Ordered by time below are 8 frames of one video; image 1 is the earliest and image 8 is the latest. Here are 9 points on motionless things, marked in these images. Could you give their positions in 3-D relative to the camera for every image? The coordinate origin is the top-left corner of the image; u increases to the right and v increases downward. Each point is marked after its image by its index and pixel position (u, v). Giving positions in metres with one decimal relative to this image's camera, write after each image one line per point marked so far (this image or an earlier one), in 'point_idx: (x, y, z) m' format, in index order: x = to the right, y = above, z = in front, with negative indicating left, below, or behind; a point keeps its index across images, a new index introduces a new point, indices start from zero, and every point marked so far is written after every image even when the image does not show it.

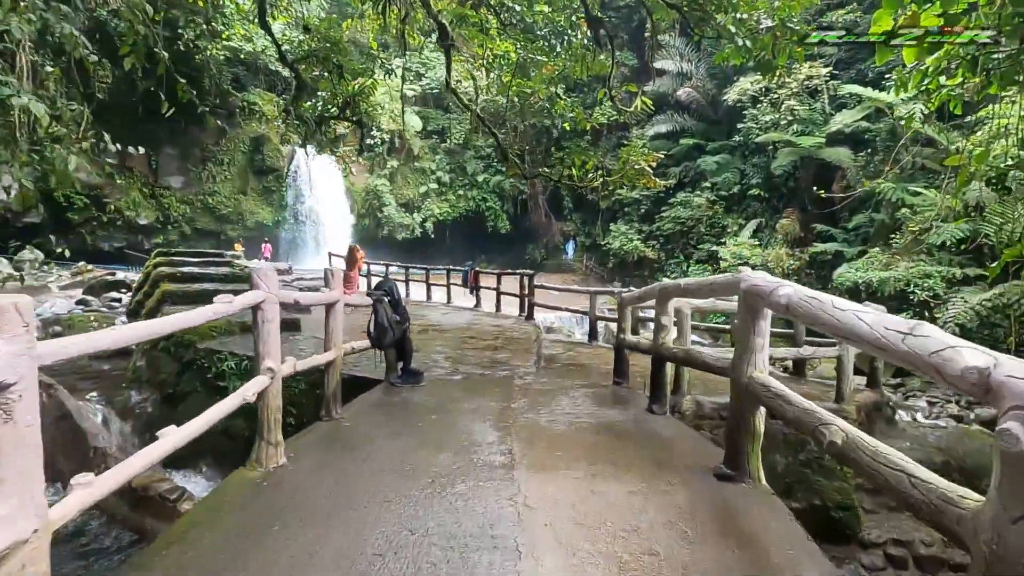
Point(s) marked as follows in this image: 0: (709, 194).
0: (+6.2, +3.0, +17.1) m
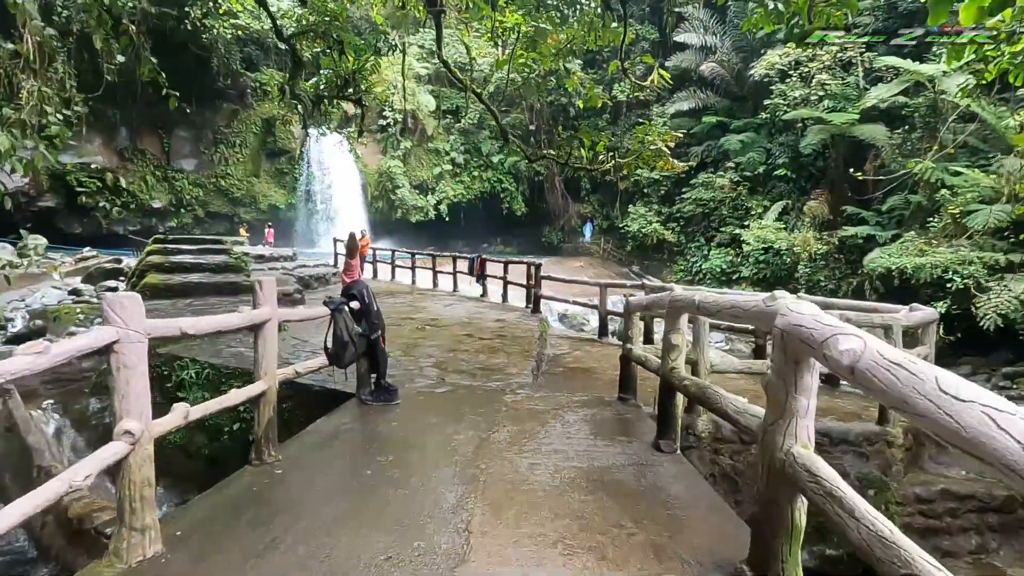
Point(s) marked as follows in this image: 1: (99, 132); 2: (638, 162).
0: (+6.7, +3.5, +16.4) m
1: (-11.9, +4.5, +15.6) m
2: (+1.4, +1.4, +5.9) m
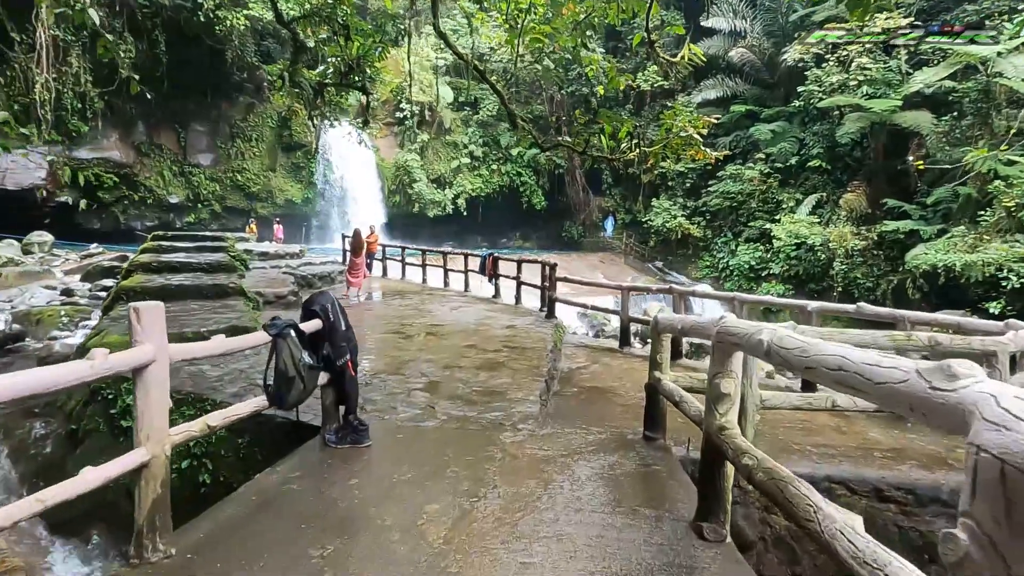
0: (+7.2, +3.5, +15.6) m
1: (-11.4, +4.7, +15.5) m
2: (+1.5, +1.4, +5.3) m
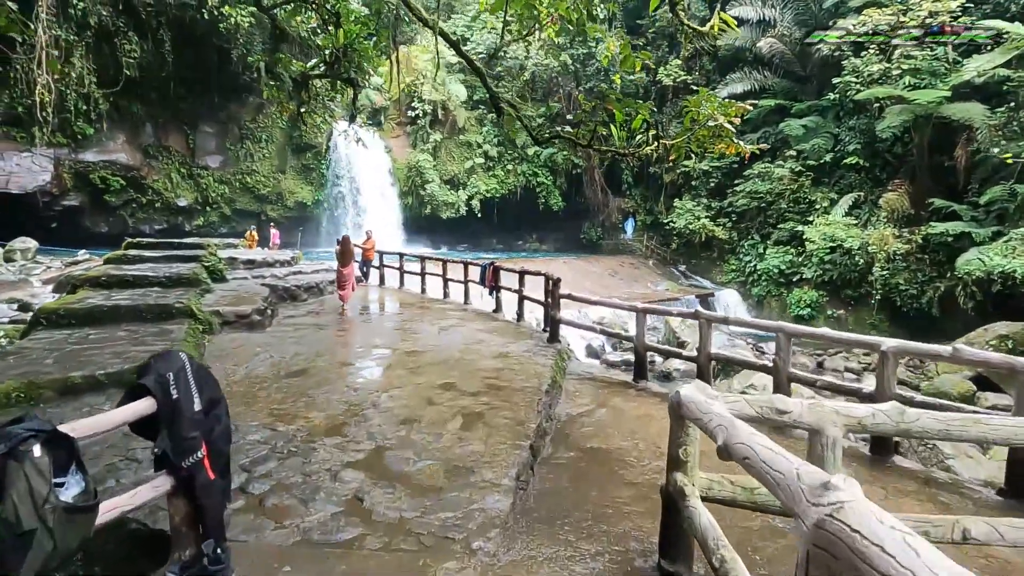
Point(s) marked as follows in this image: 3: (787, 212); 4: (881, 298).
0: (+7.6, +3.4, +14.6) m
1: (-11.0, +4.5, +15.3) m
2: (+1.5, +1.2, +4.5) m
3: (+7.4, +2.0, +14.5) m
4: (+8.1, -0.2, +11.9) m
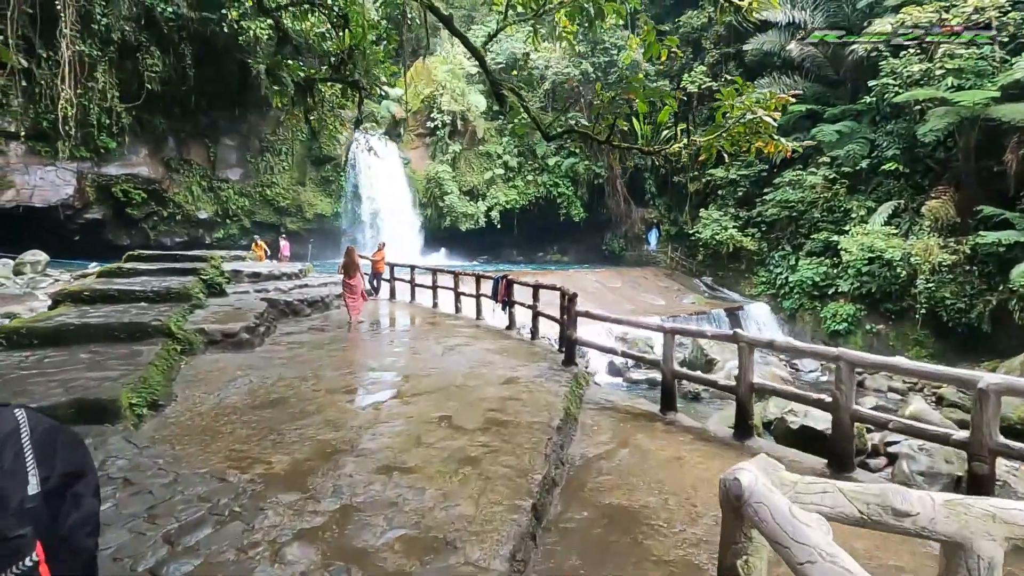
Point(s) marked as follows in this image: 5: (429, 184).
0: (+8.1, +3.0, +13.9) m
1: (-10.5, +4.2, +15.4) m
2: (+1.6, +1.1, +4.1) m
3: (+7.9, +1.7, +13.8) m
4: (+8.5, -0.5, +11.1) m
5: (-2.9, +3.7, +19.1) m
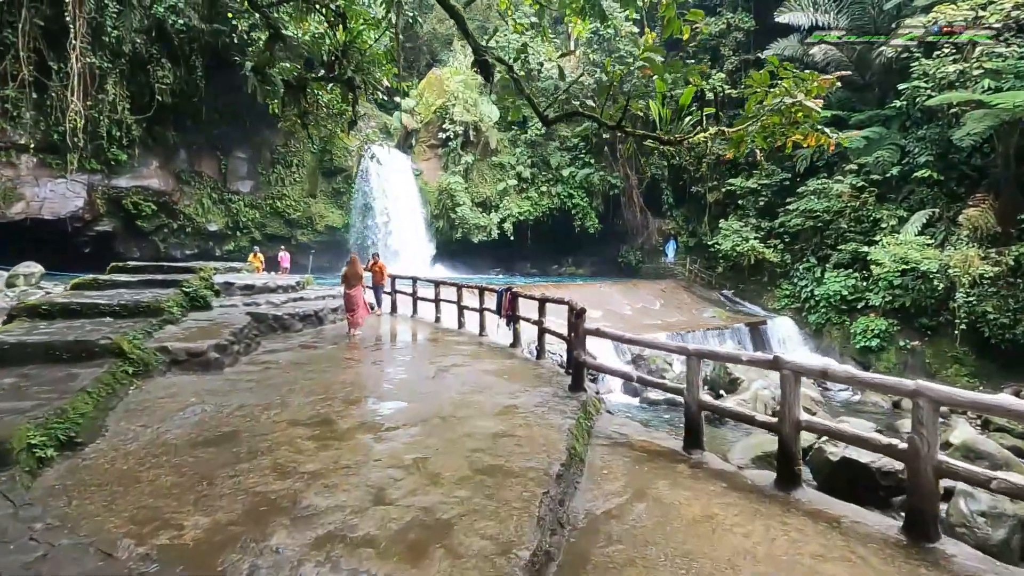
0: (+8.4, +2.7, +13.3) m
1: (-10.1, +3.8, +15.3) m
2: (+1.6, +1.0, +3.6) m
3: (+8.2, +1.4, +13.1) m
4: (+8.7, -0.8, +10.4) m
5: (-2.5, +3.2, +18.8) m
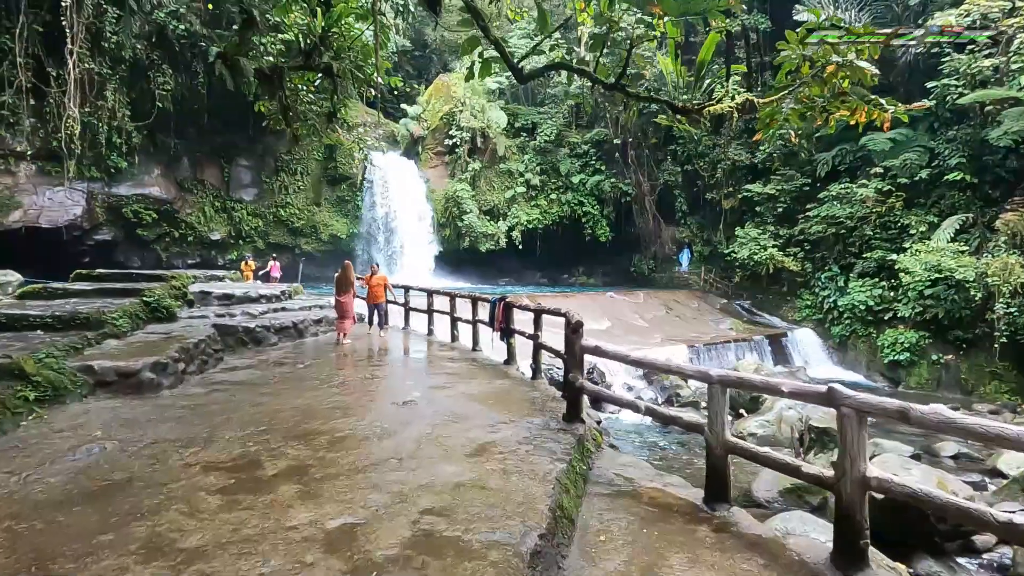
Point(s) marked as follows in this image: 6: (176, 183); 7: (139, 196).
0: (+8.6, +2.5, +12.6) m
1: (-9.9, +3.5, +15.1) m
2: (+1.5, +0.9, +3.0) m
3: (+8.3, +1.1, +12.4) m
4: (+8.8, -1.0, +9.6) m
5: (-2.2, +2.9, +18.3) m
6: (-9.7, +3.0, +15.5) m
7: (-10.1, +2.5, +14.6) m
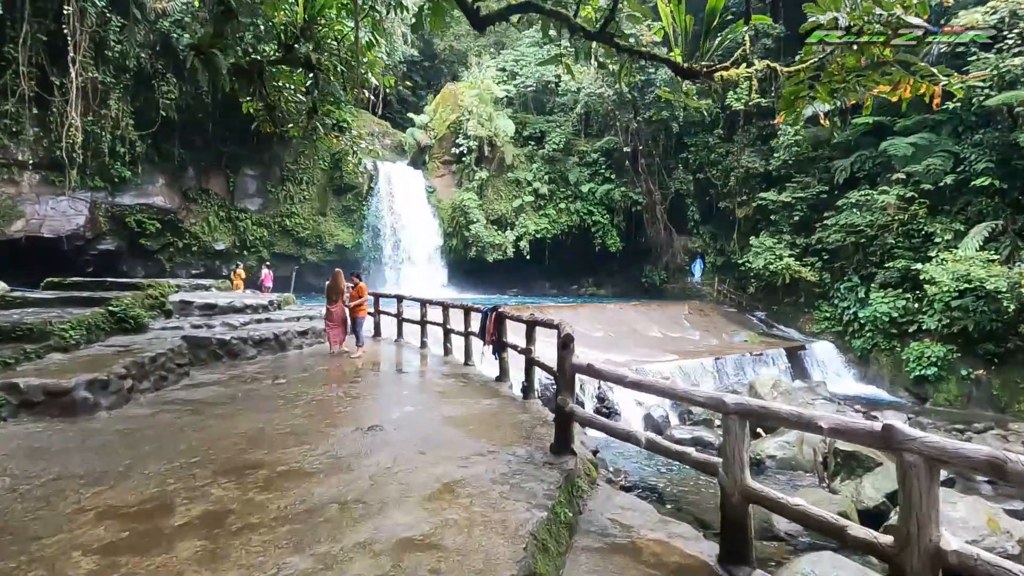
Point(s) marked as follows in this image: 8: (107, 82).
0: (+8.7, +2.2, +12.0) m
1: (-9.7, +3.2, +15.0) m
2: (+1.4, +0.9, +2.6) m
3: (+8.5, +0.9, +11.8) m
4: (+8.9, -1.1, +9.0) m
5: (-1.9, +2.5, +18.0) m
6: (-9.5, +2.7, +15.4) m
7: (-9.9, +2.2, +14.4) m
8: (-8.7, +4.4, +11.4) m
